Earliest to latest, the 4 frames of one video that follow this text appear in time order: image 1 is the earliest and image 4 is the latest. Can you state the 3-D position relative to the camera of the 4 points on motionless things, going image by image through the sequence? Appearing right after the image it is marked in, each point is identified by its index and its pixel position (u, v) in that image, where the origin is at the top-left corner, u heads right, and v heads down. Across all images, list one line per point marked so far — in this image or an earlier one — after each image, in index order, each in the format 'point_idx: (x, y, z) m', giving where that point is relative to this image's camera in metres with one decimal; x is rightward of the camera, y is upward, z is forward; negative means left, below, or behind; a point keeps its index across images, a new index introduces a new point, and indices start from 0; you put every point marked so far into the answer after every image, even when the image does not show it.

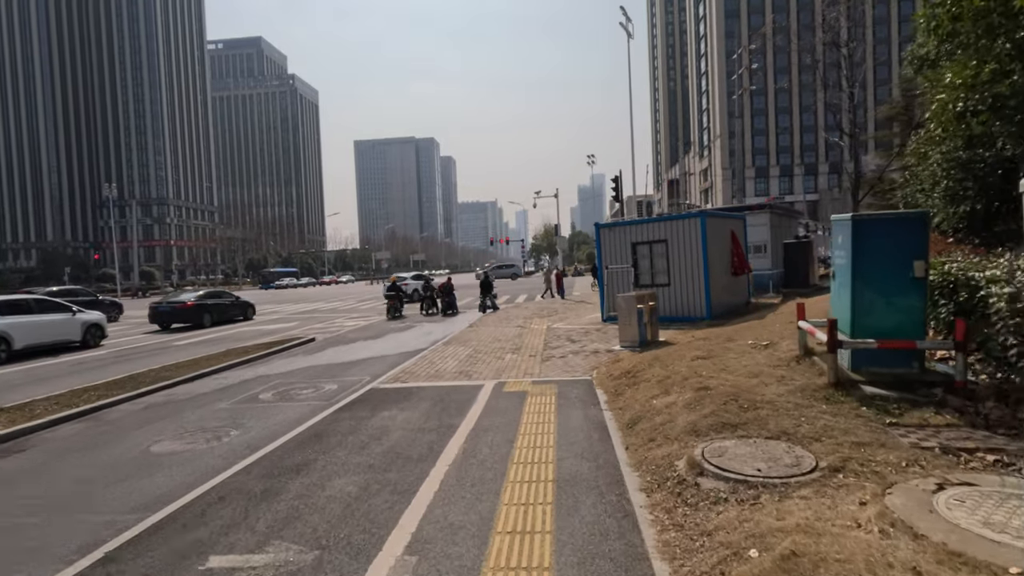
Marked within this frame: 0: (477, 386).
0: (-0.7, -1.8, +9.4) m
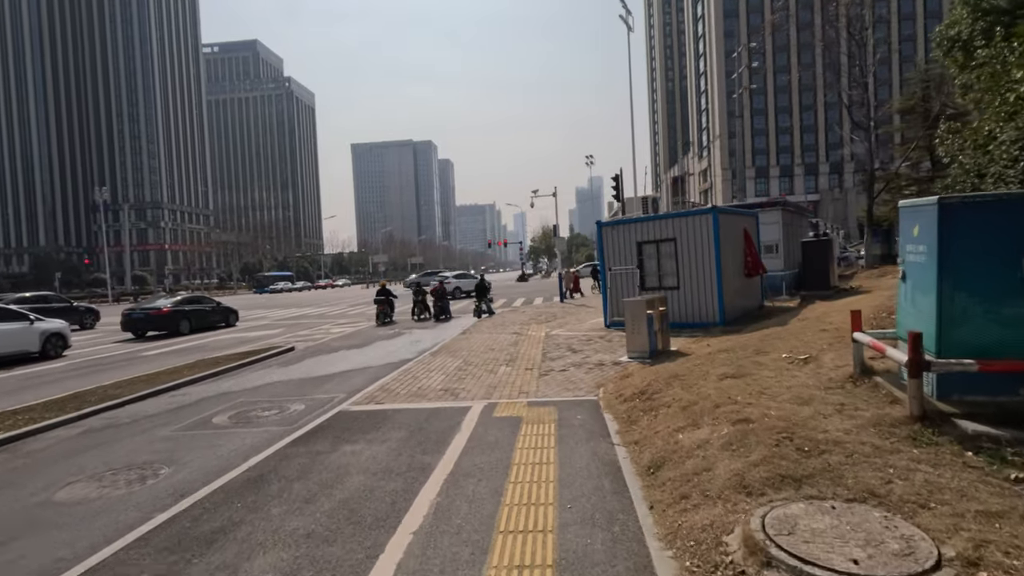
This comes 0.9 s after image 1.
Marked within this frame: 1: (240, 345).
0: (-0.8, -1.9, +8.0) m
1: (-10.0, -2.1, +19.3) m
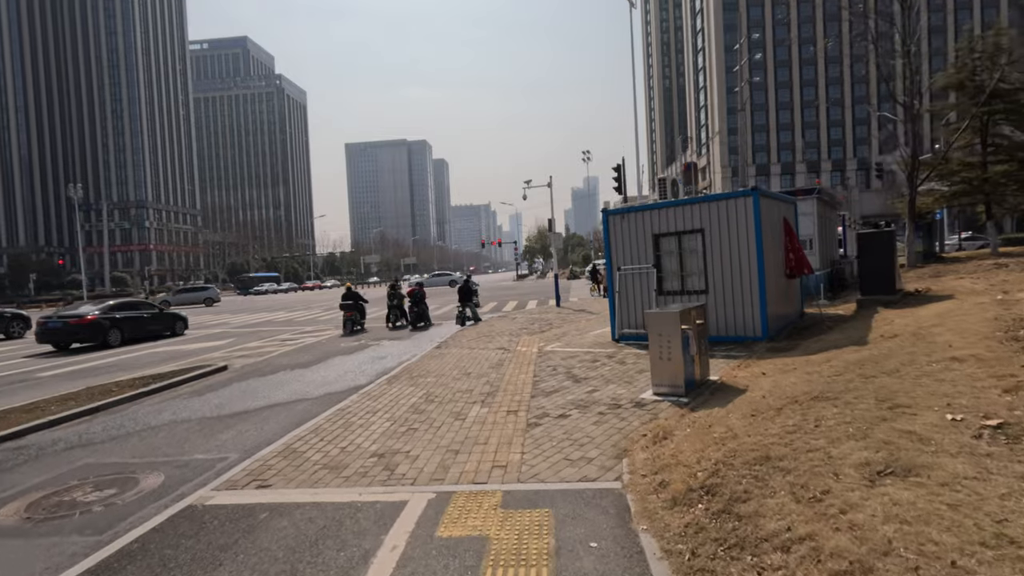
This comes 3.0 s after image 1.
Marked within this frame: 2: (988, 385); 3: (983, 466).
0: (-1.1, -2.0, +4.7) m
1: (-10.4, -2.2, +15.9) m
2: (+4.7, -0.9, +5.1) m
3: (+3.1, -1.2, +3.5) m
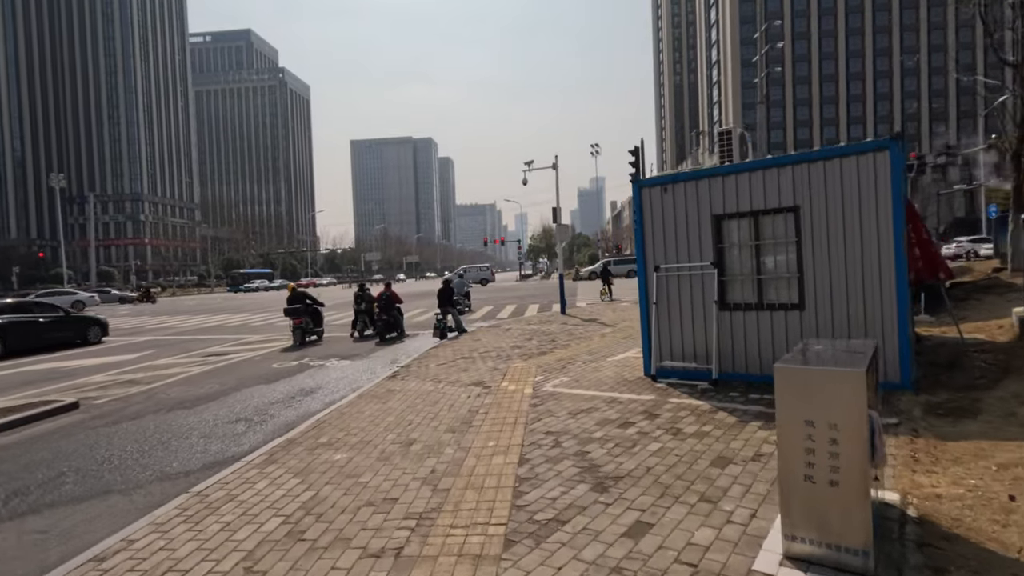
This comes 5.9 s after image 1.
0: (-1.5, -2.1, +0.2) m
1: (-10.7, -2.2, +11.5) m
2: (+4.3, -1.1, +0.6) m
3: (+2.7, -1.3, -1.0) m
